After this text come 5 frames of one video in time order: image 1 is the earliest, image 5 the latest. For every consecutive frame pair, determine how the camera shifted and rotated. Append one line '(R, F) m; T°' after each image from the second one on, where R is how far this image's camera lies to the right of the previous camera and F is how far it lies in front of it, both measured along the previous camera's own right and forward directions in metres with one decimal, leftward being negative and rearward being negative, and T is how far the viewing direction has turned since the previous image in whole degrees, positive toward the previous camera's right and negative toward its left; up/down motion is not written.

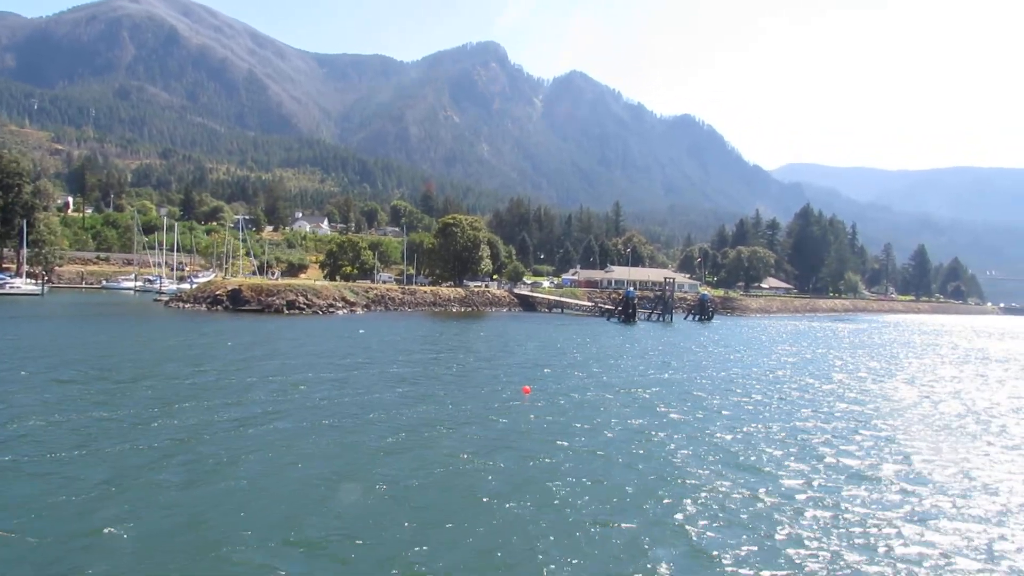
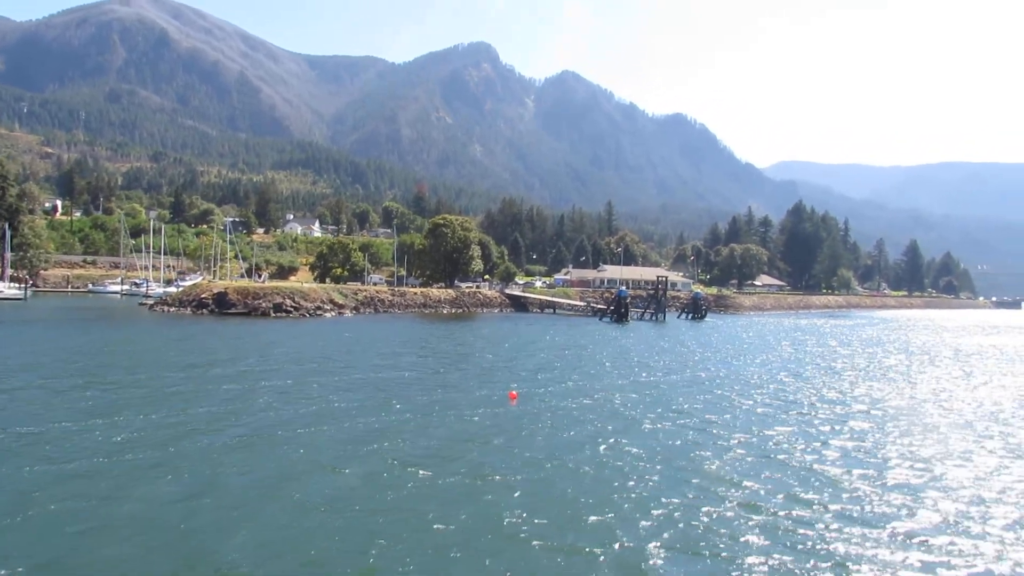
(+0.4, +1.0) m; 0°
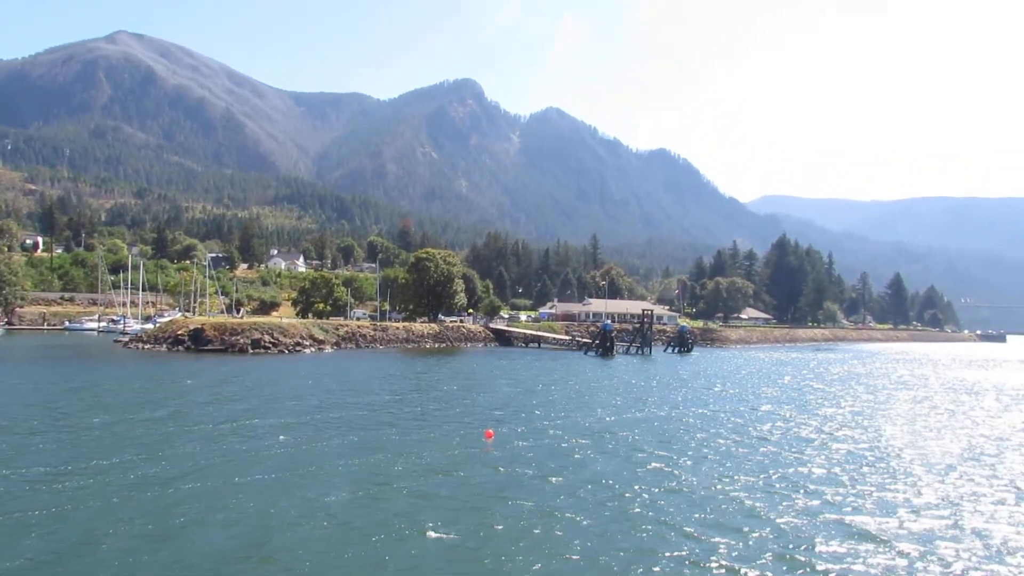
(+0.3, +1.1) m; +1°
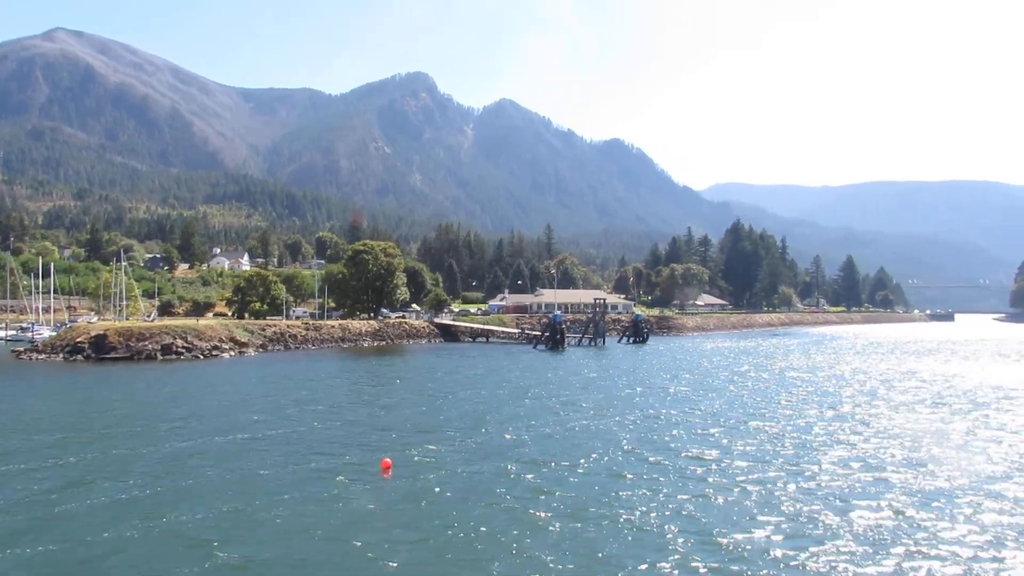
(+1.7, +5.8) m; +3°
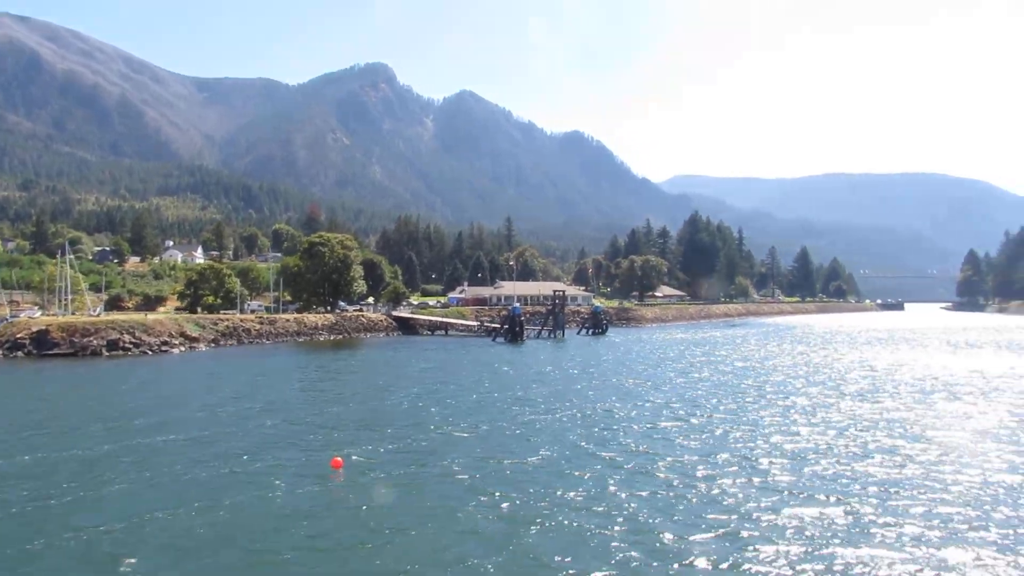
(+0.2, +0.7) m; +3°
